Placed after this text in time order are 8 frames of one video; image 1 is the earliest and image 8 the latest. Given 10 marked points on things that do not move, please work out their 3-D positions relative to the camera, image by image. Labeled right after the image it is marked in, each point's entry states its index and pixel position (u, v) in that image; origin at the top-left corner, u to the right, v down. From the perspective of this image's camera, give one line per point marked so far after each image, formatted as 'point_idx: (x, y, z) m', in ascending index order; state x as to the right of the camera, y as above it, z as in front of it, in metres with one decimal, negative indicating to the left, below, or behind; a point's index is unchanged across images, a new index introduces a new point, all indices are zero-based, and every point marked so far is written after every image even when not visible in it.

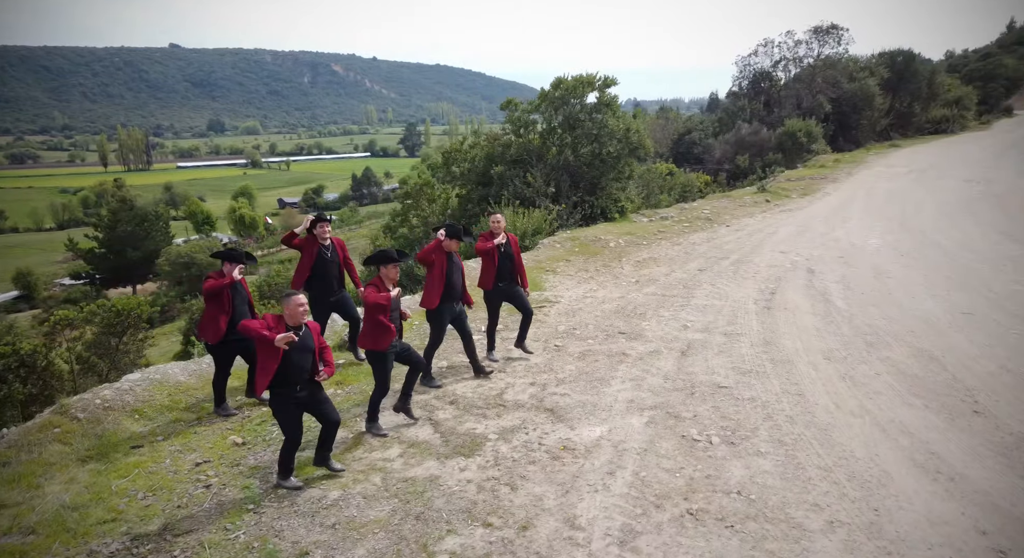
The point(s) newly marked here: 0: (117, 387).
0: (-4.0, -1.1, +6.1) m
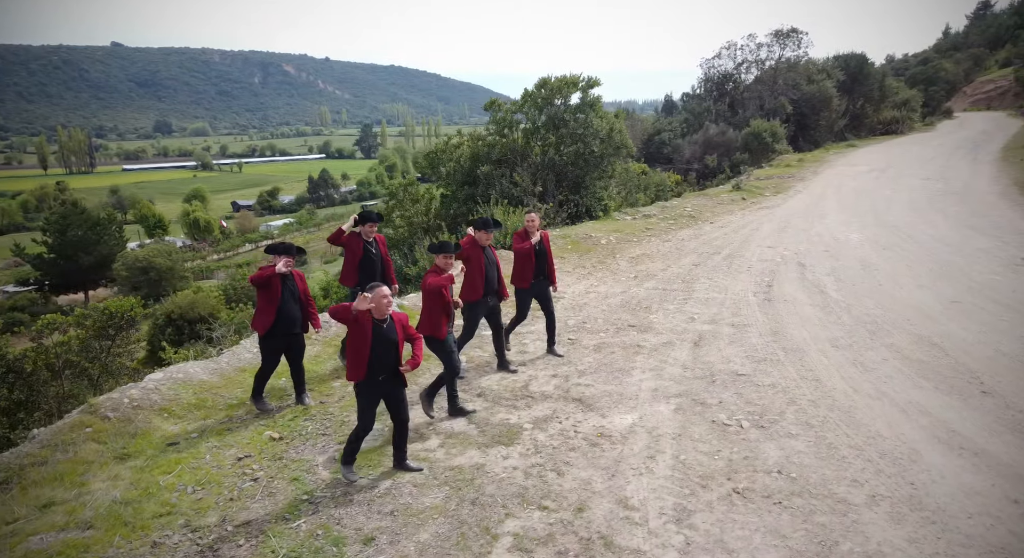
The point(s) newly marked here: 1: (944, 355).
0: (-3.7, -1.1, +6.0) m
1: (+5.9, -1.0, +8.4) m
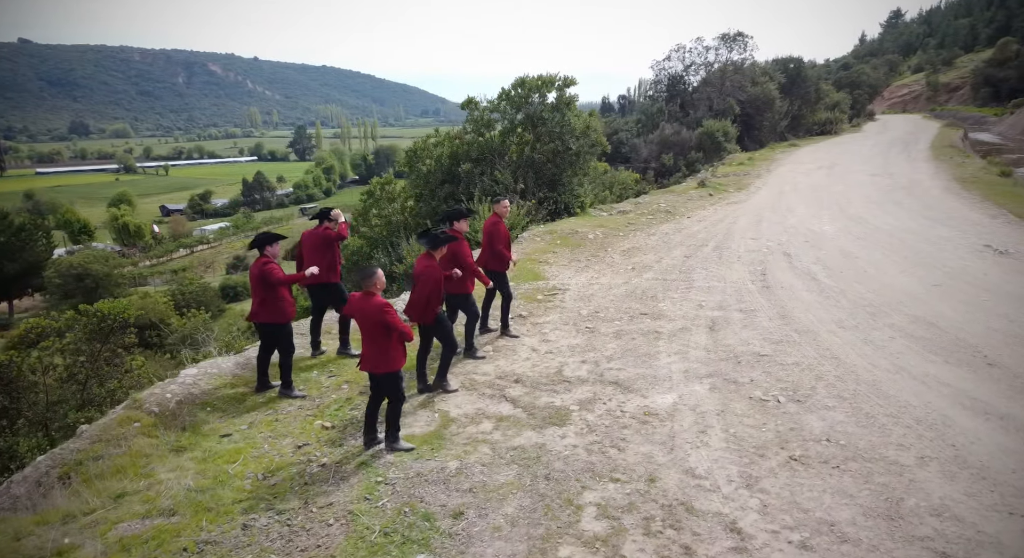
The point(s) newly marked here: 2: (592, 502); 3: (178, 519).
0: (-3.3, -1.0, +6.0) m
1: (+6.2, -0.7, +8.8) m
2: (+0.5, -1.5, +4.0) m
3: (-2.1, -1.5, +3.9) m
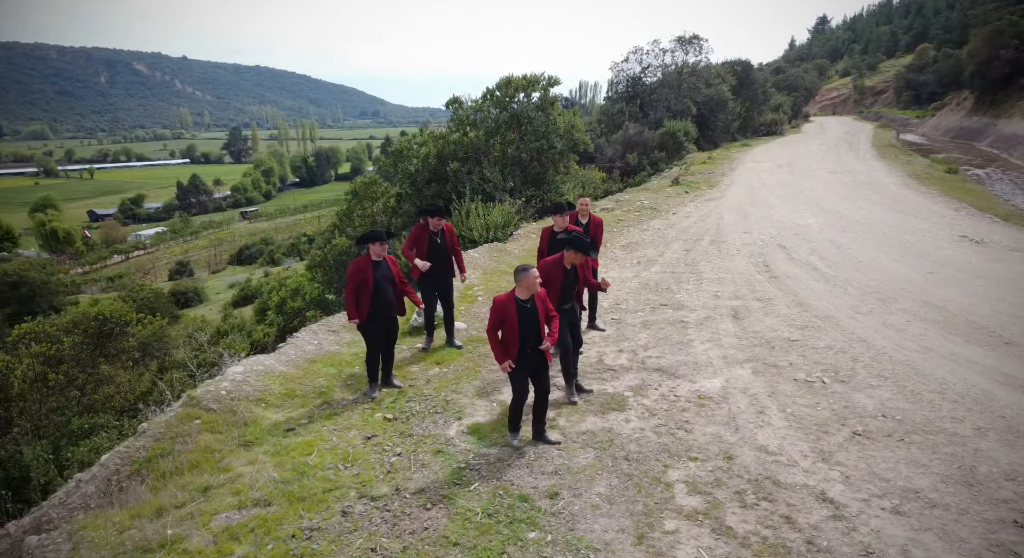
0: (-2.8, -1.0, +6.0) m
1: (+6.6, -0.5, +9.1) m
2: (+1.1, -1.4, +4.1) m
3: (-1.5, -1.5, +3.9) m
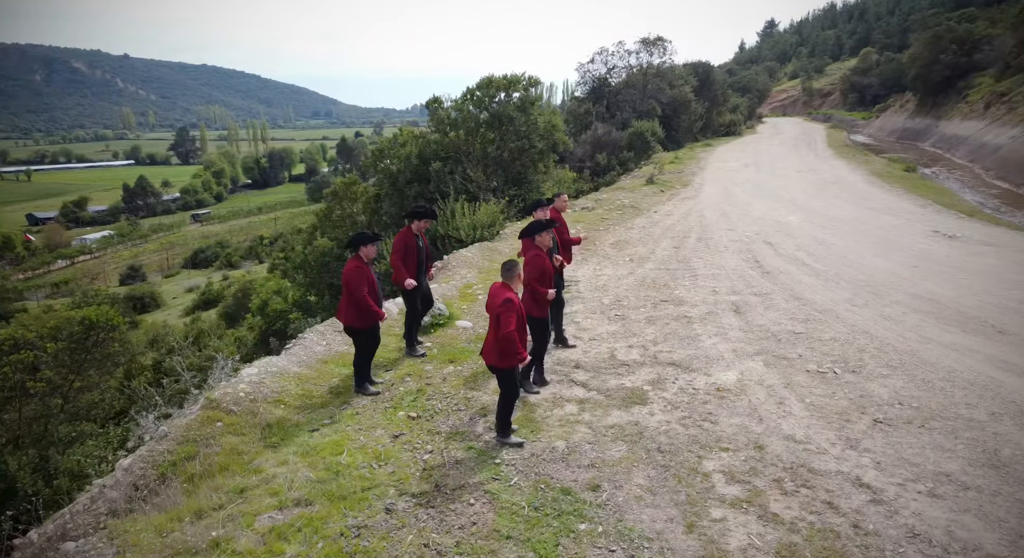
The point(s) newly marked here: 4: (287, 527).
0: (-2.6, -1.0, +5.9) m
1: (+6.7, -0.4, +9.4) m
2: (+1.4, -1.3, +4.2) m
3: (-1.2, -1.5, +3.9) m
4: (-1.4, -1.5, +3.7) m
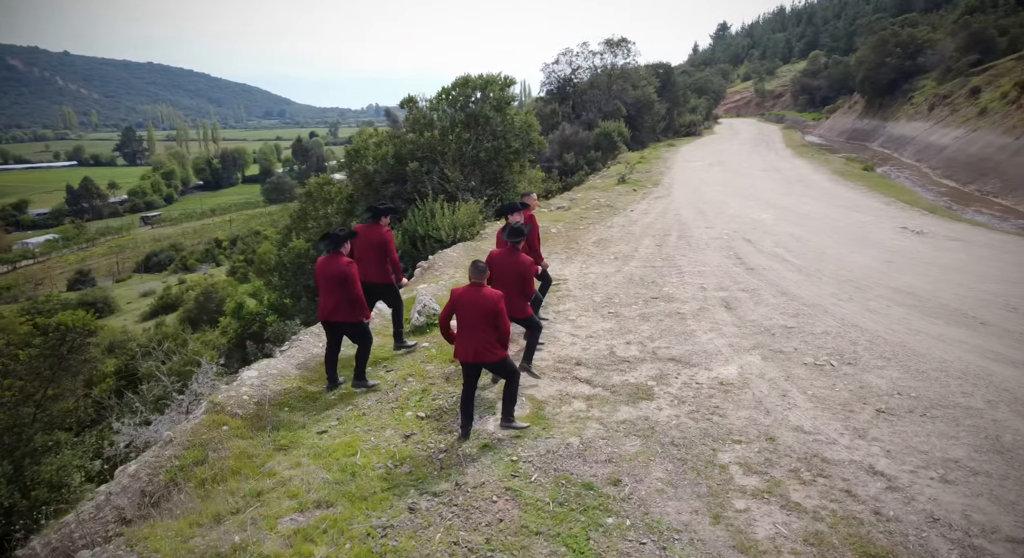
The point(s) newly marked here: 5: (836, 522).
0: (-2.5, -1.0, +5.8) m
1: (+6.6, -0.3, +9.7) m
2: (+1.5, -1.3, +4.2) m
3: (-1.1, -1.5, +3.8) m
4: (-1.2, -1.5, +3.6) m
5: (+1.9, -1.4, +3.6) m
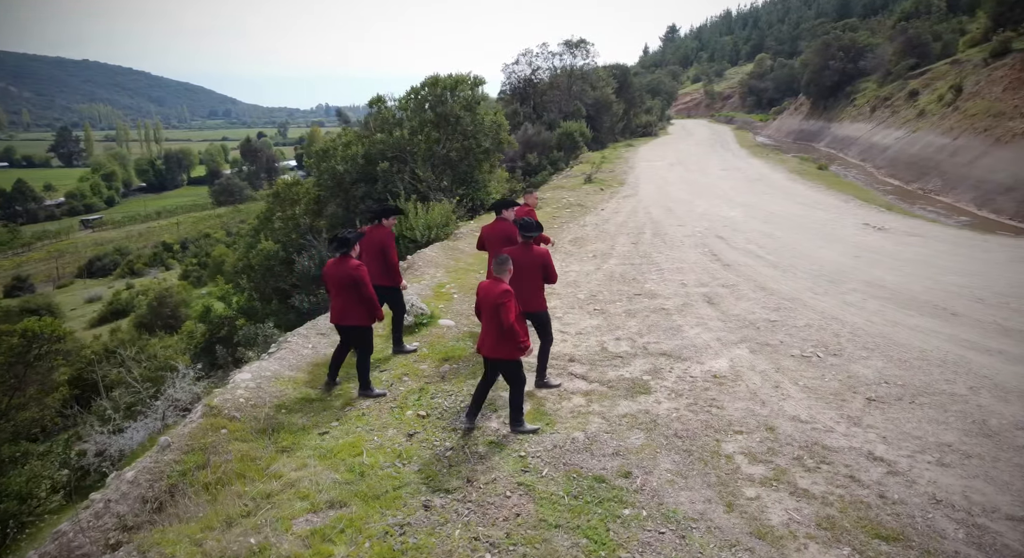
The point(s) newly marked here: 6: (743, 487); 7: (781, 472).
0: (-2.5, -1.0, +5.7) m
1: (+6.3, -0.2, +10.0) m
2: (+1.6, -1.2, +4.3) m
3: (-1.0, -1.5, +3.8) m
4: (-1.1, -1.5, +3.6) m
5: (+2.0, -1.4, +3.7) m
6: (+1.5, -1.3, +3.9) m
7: (+1.8, -1.3, +4.0) m
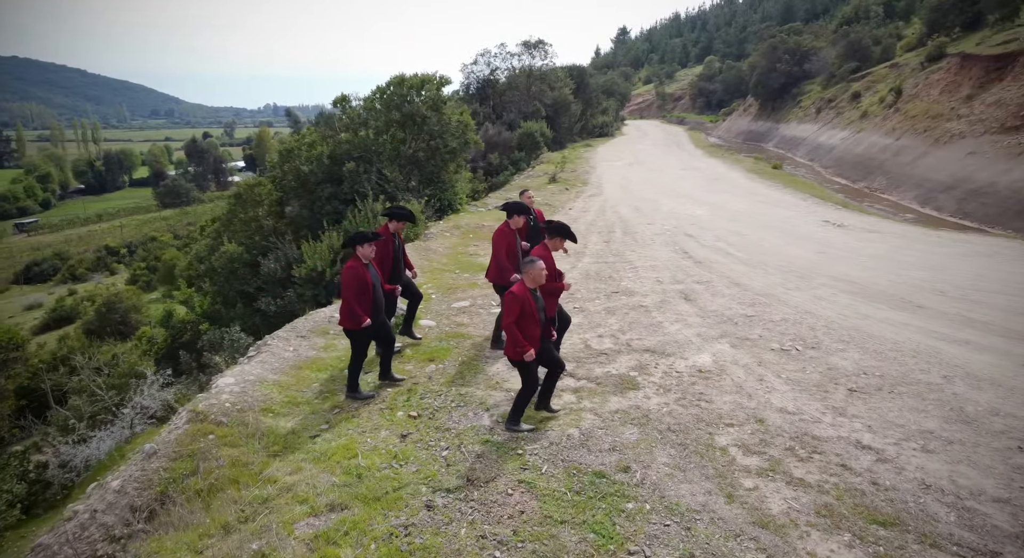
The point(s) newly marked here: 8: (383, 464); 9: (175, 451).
0: (-2.6, -1.0, +5.5) m
1: (+6.0, -0.1, +10.4) m
2: (+1.6, -1.2, +4.4) m
3: (-1.0, -1.4, +3.7) m
4: (-1.1, -1.5, +3.5) m
5: (+2.0, -1.3, +3.8) m
6: (+1.5, -1.3, +3.9) m
7: (+1.8, -1.2, +4.1) m
8: (-0.9, -1.3, +4.3) m
9: (-2.5, -1.3, +4.5) m
